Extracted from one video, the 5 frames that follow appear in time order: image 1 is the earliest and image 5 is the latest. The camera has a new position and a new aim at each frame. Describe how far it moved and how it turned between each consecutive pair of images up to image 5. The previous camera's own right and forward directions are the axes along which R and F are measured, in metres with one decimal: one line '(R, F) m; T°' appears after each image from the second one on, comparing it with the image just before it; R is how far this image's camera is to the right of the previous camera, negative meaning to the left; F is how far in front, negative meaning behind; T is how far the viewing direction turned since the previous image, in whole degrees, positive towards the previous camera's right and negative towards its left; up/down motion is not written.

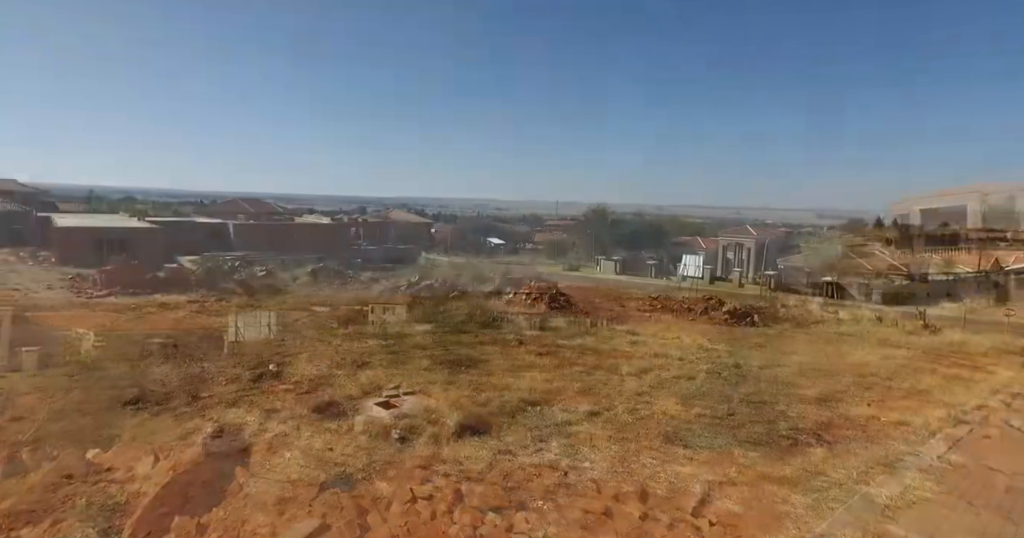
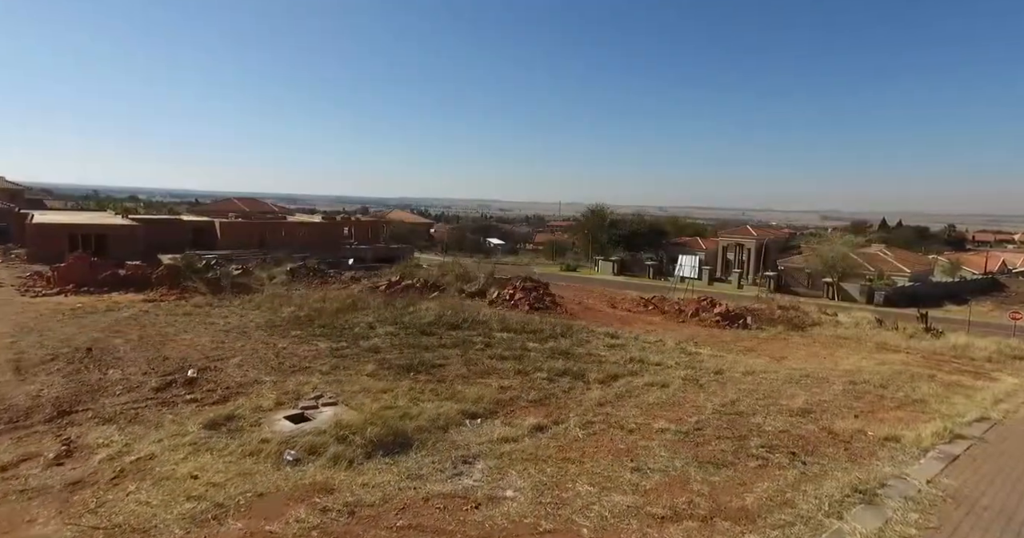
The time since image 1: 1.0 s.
(+0.9, +0.9) m; 0°
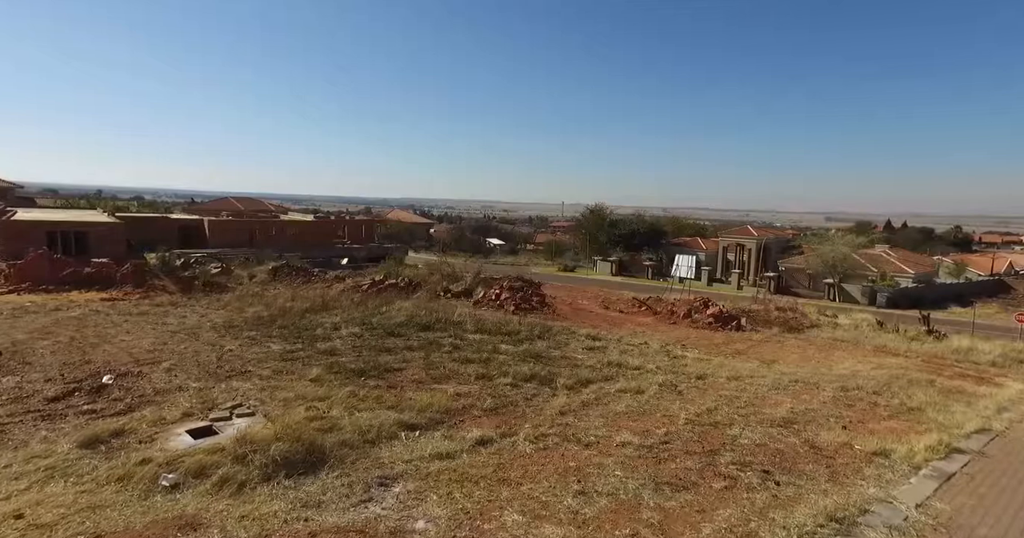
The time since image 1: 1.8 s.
(+0.7, +0.7) m; 0°
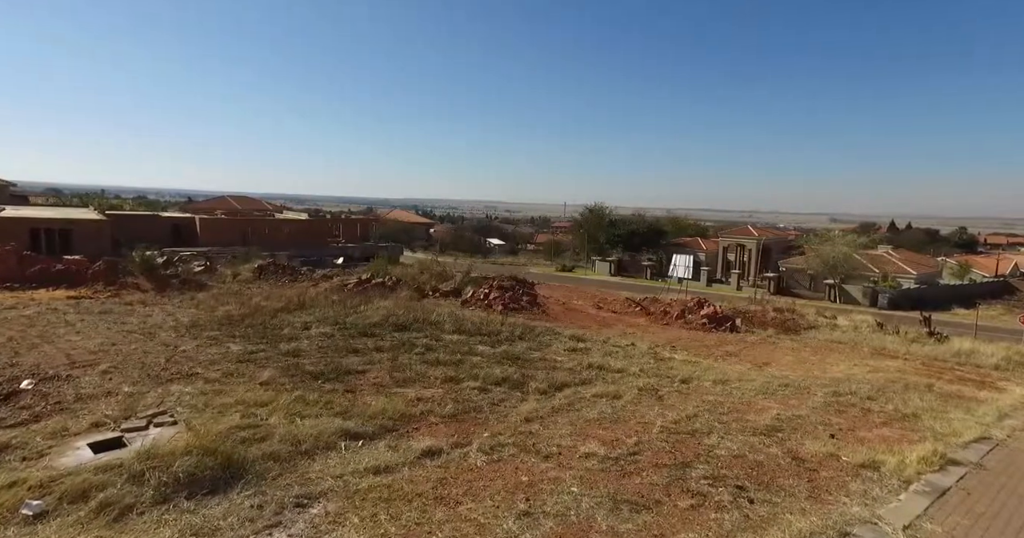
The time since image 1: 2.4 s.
(+0.6, +0.6) m; 0°
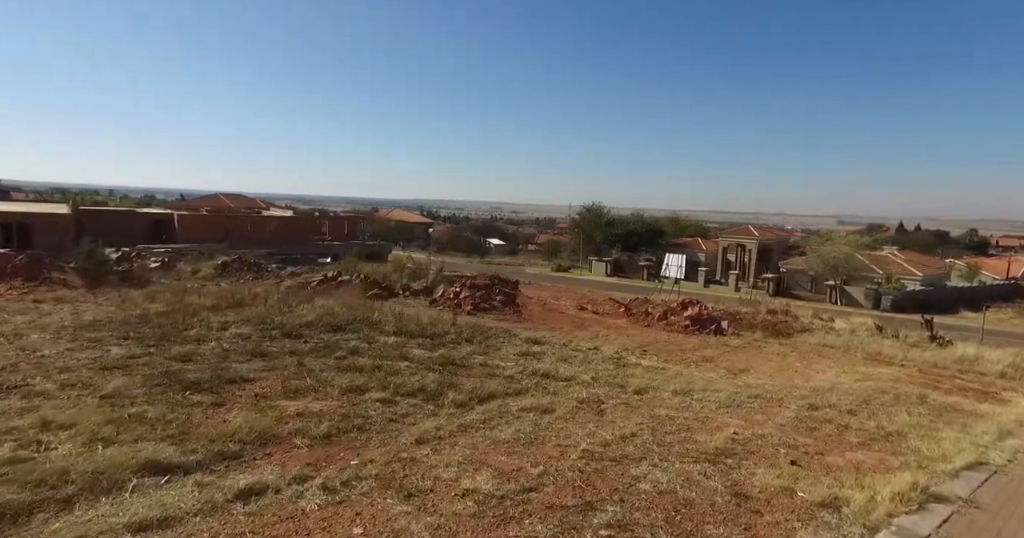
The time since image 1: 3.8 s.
(+1.3, +1.3) m; -1°
